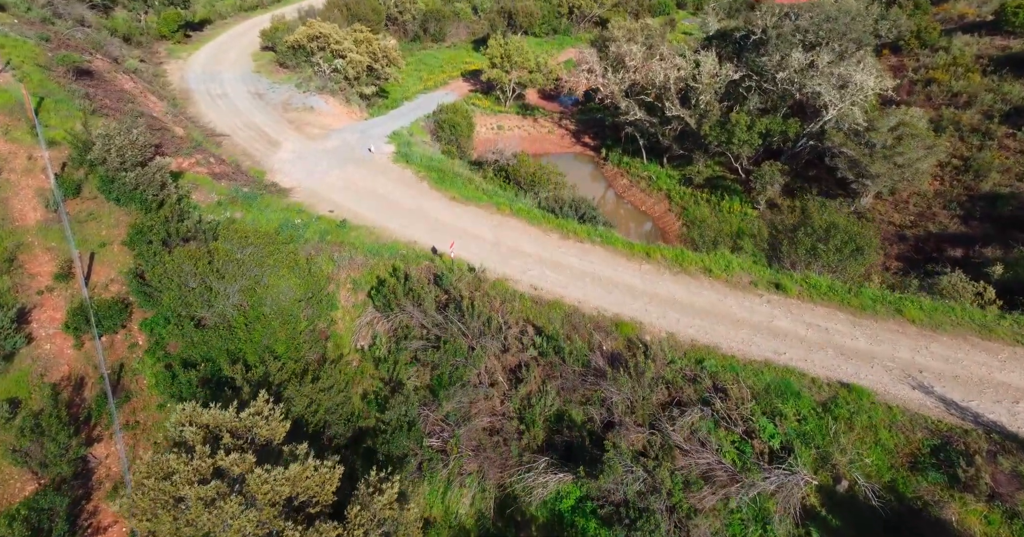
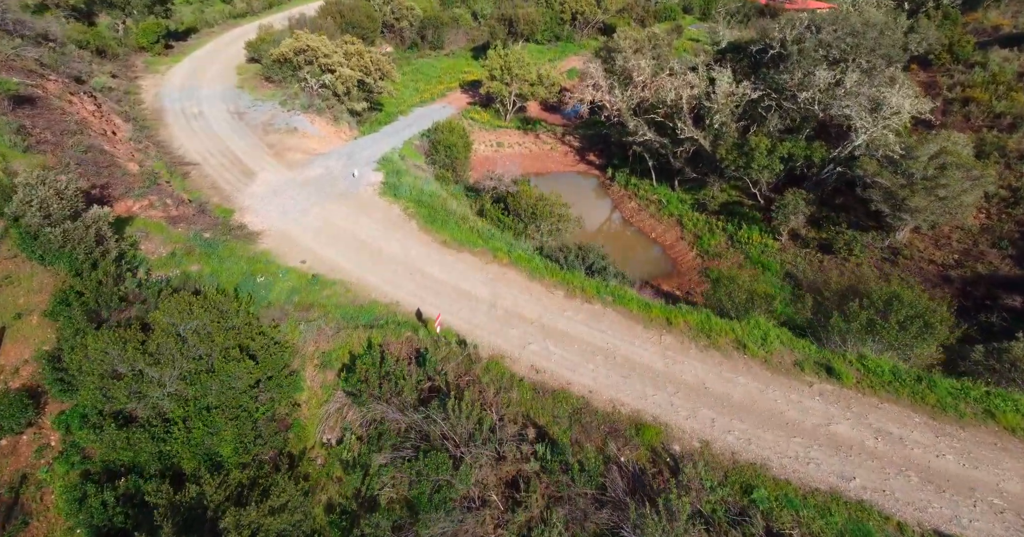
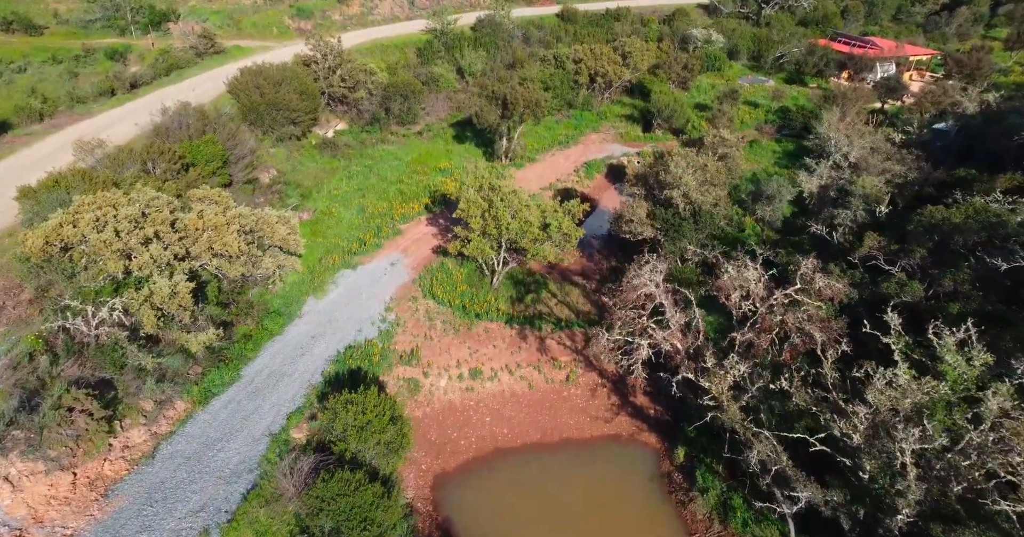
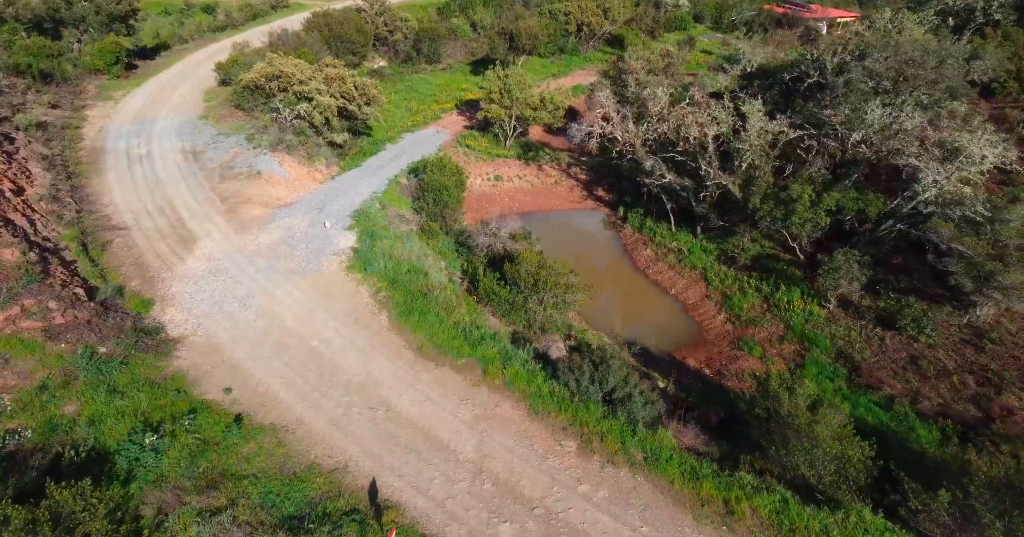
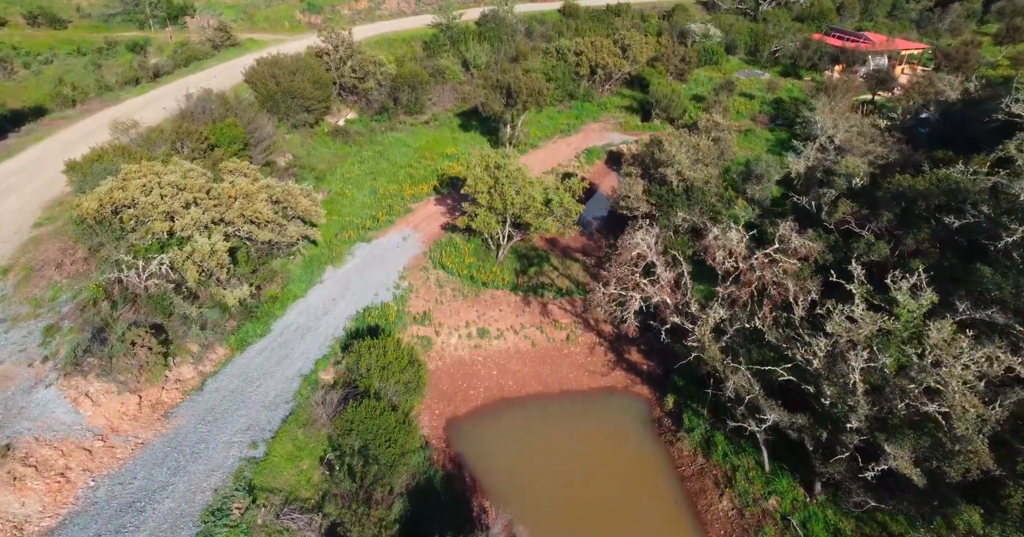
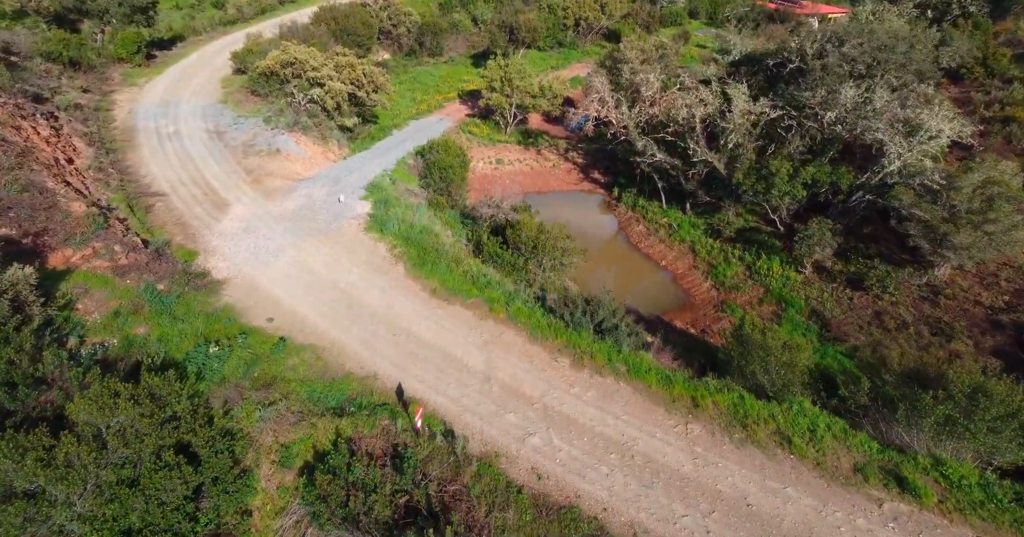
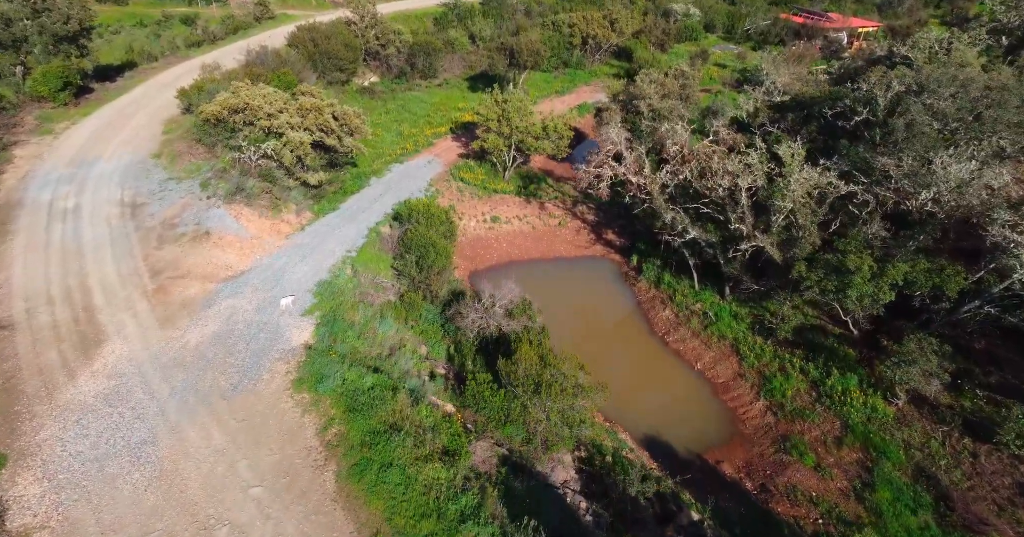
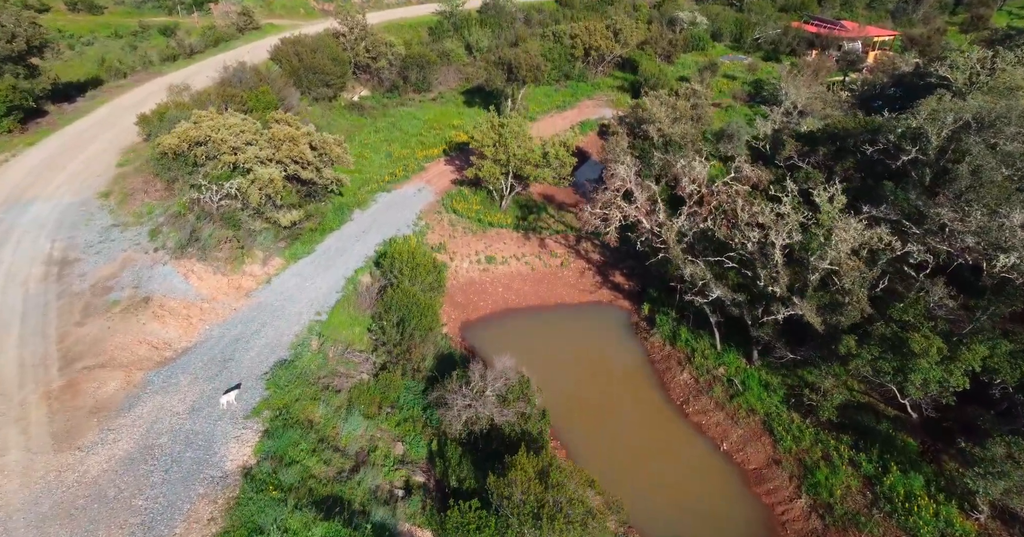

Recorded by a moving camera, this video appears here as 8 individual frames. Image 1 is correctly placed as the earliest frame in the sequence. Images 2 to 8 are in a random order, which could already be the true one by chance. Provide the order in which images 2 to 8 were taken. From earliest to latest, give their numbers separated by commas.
2, 6, 4, 7, 8, 5, 3
